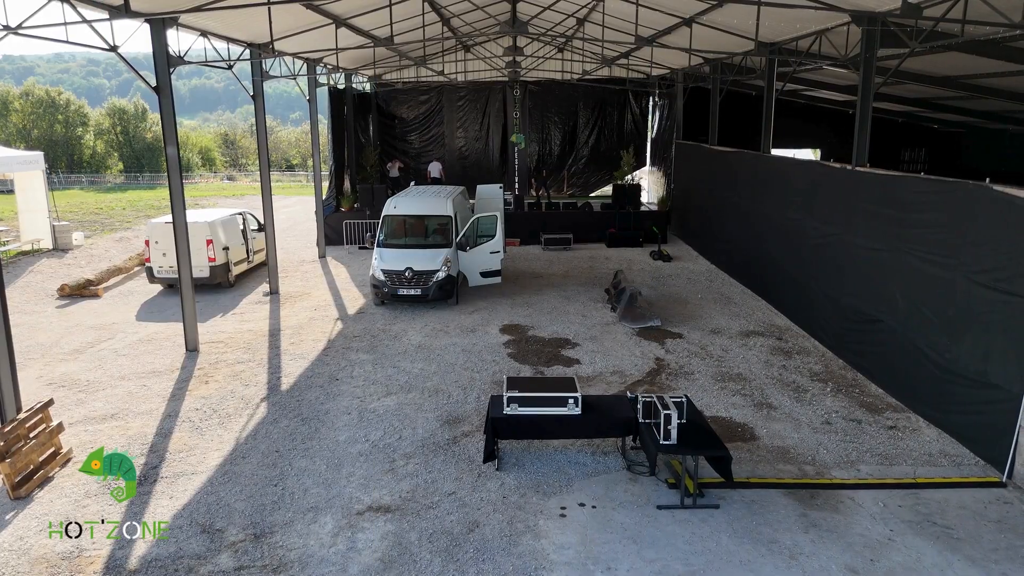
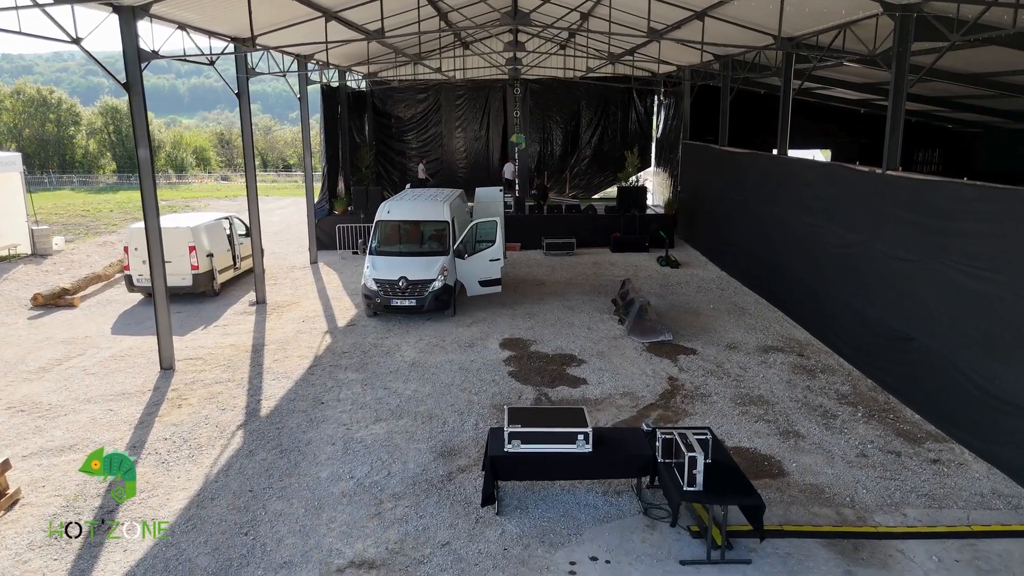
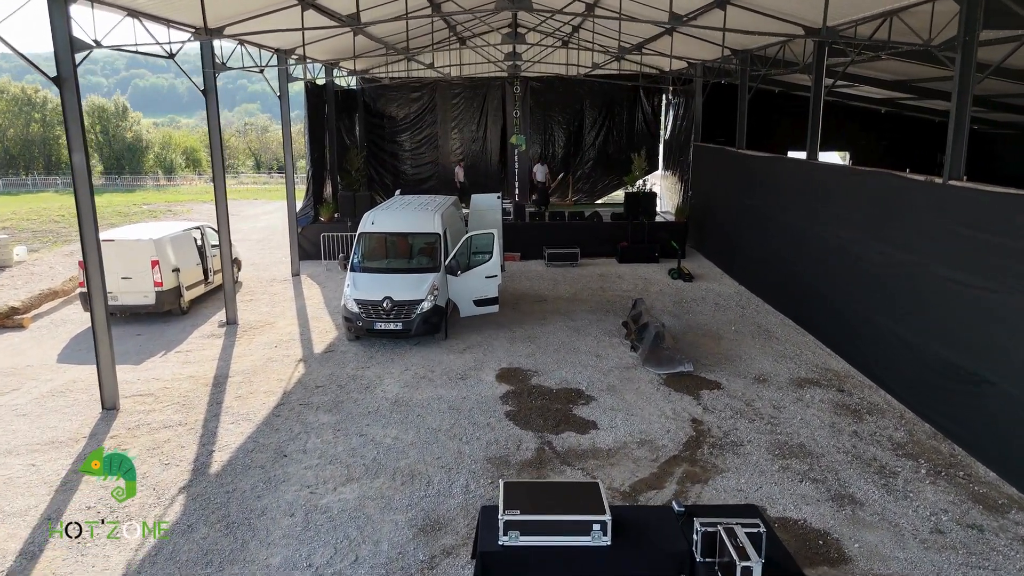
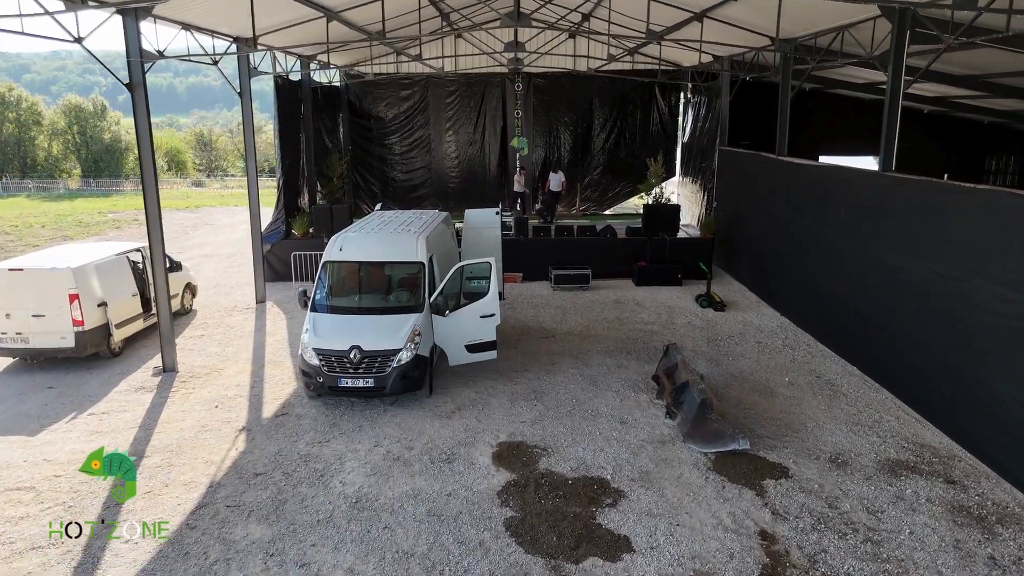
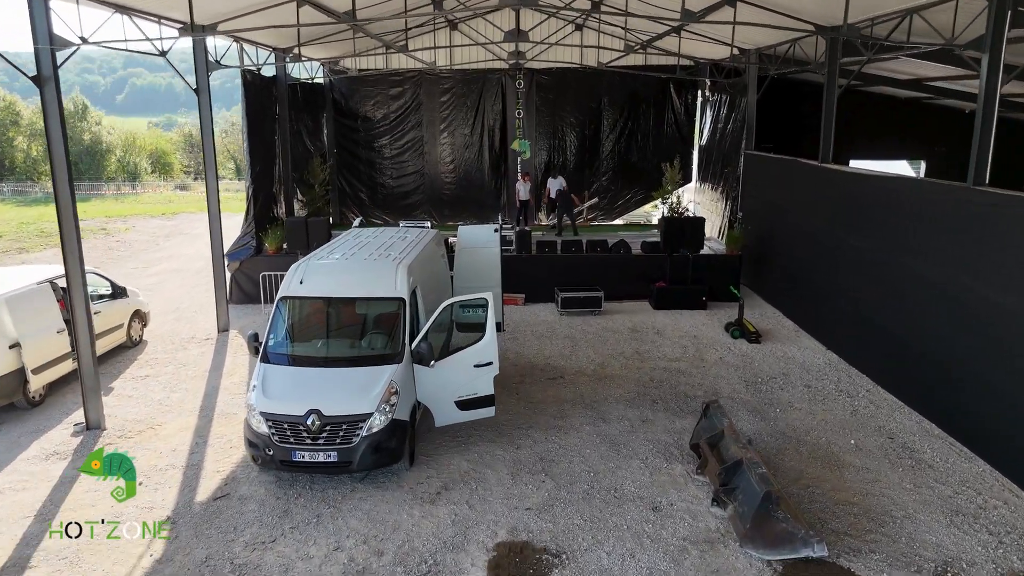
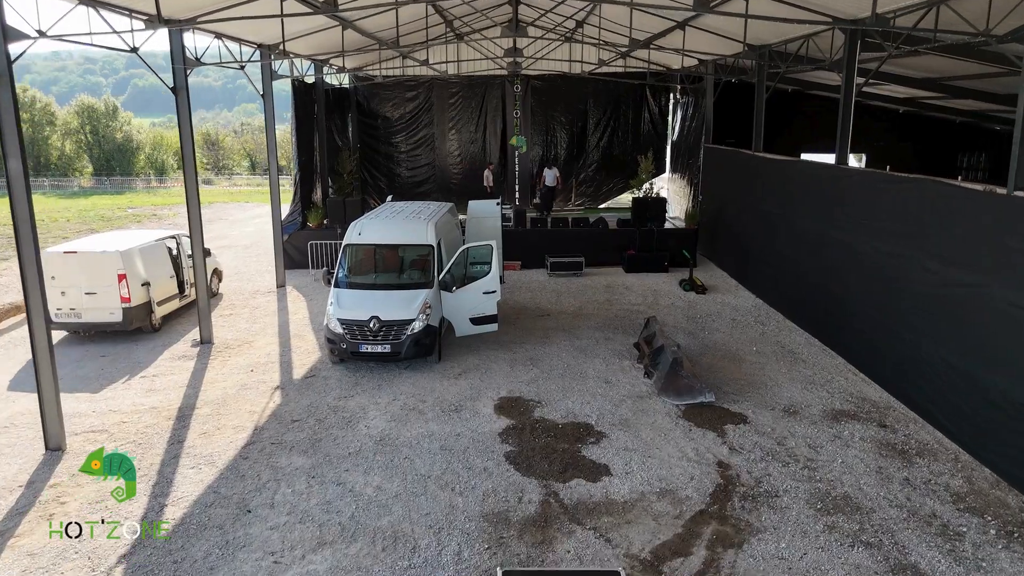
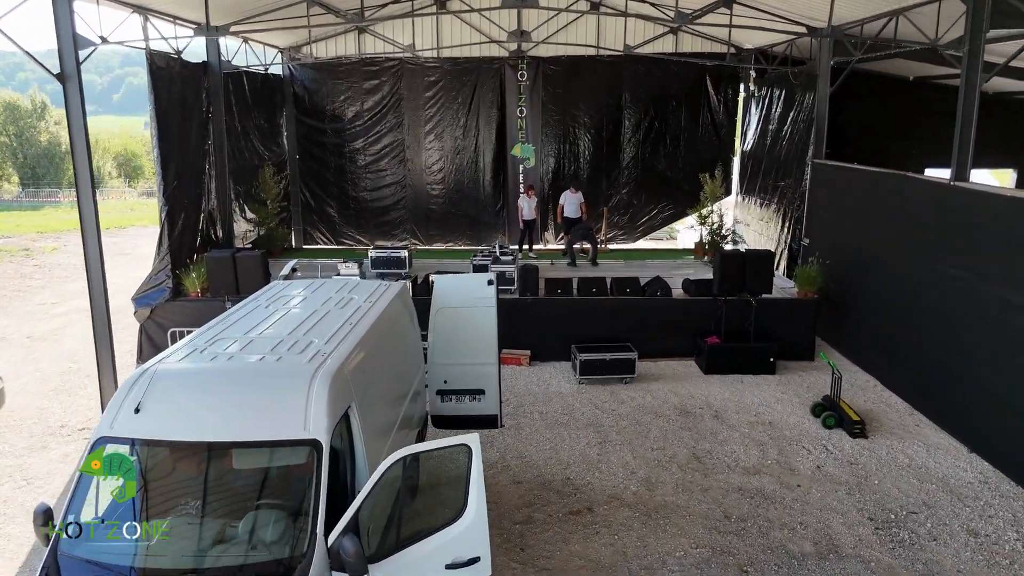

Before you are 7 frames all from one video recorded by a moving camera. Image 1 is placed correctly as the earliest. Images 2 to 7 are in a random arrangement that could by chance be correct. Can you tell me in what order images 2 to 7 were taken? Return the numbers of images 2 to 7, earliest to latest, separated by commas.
2, 3, 6, 4, 5, 7
